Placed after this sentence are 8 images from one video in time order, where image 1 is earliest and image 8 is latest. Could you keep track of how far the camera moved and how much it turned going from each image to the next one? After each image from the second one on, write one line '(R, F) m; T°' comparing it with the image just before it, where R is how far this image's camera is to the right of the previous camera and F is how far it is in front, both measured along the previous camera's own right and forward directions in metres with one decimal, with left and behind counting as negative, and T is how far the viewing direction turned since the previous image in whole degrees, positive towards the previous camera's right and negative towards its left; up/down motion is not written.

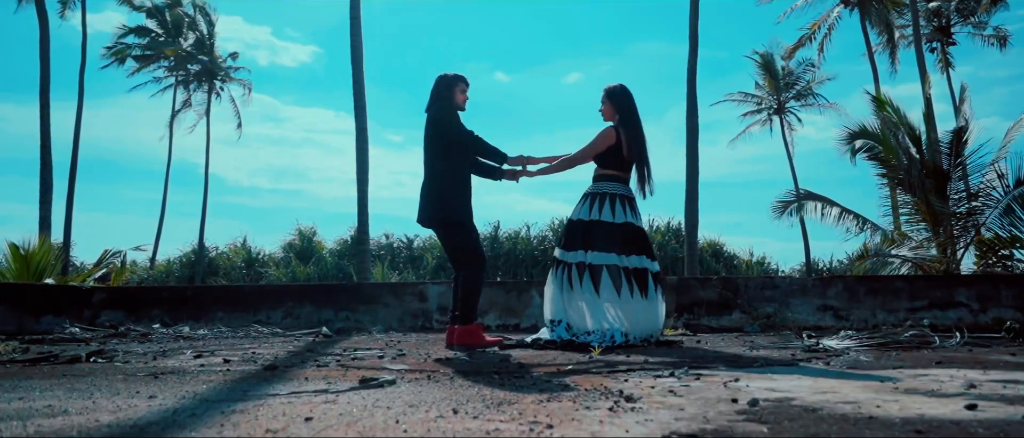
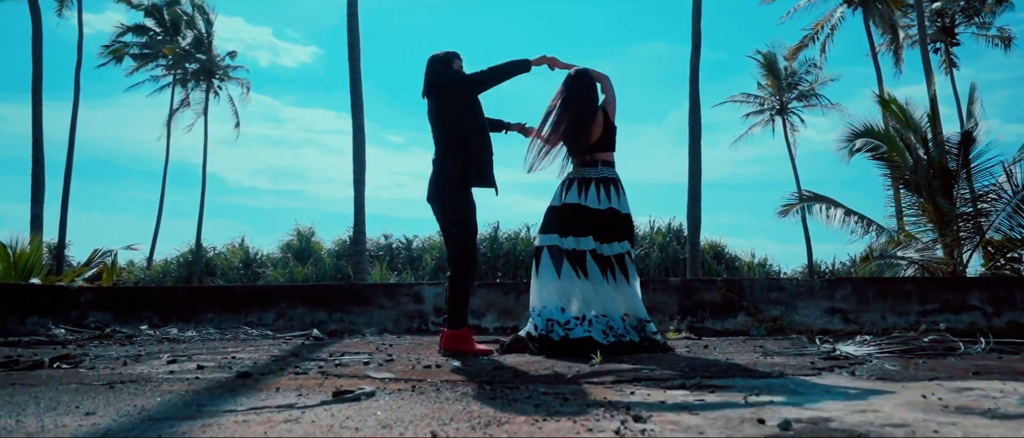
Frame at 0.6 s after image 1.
(0.0, +0.2) m; 0°
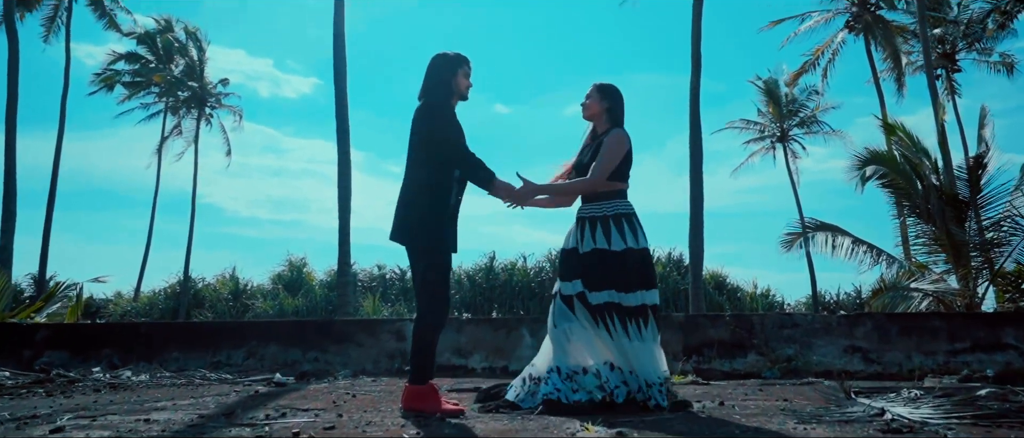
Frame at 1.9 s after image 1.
(+0.1, +0.7) m; 0°
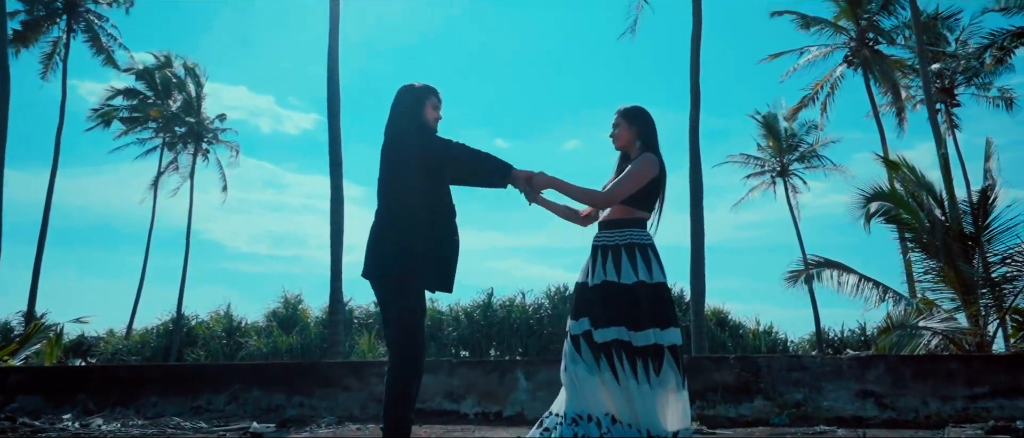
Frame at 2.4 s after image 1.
(+0.1, +0.3) m; 0°
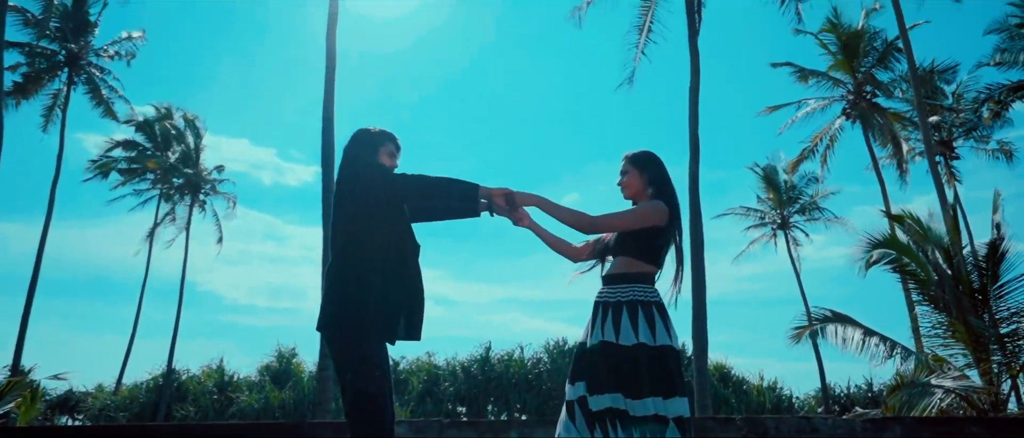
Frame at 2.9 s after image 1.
(+0.1, +0.3) m; 0°
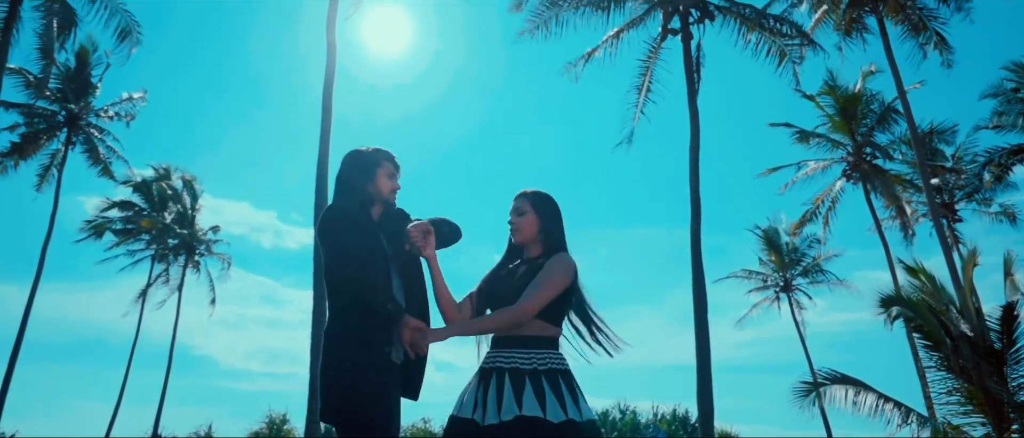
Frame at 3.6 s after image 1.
(0.0, +0.4) m; 0°
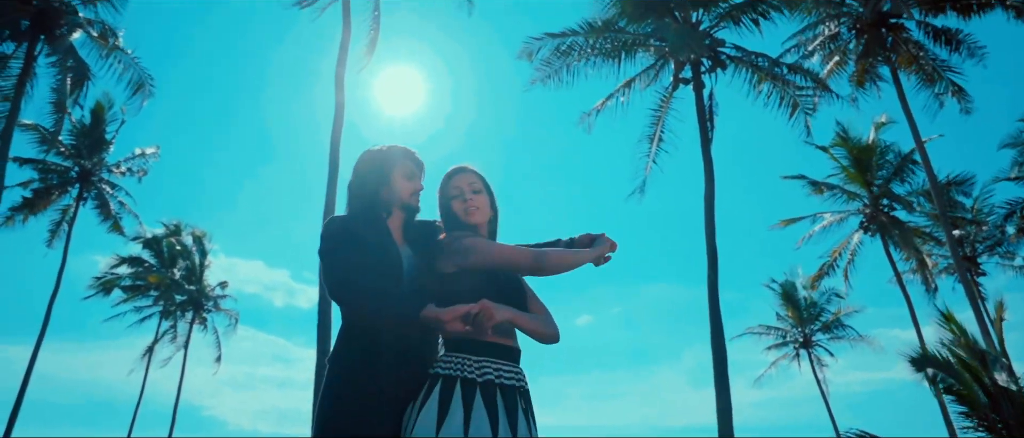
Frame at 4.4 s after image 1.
(0.0, +0.4) m; -1°
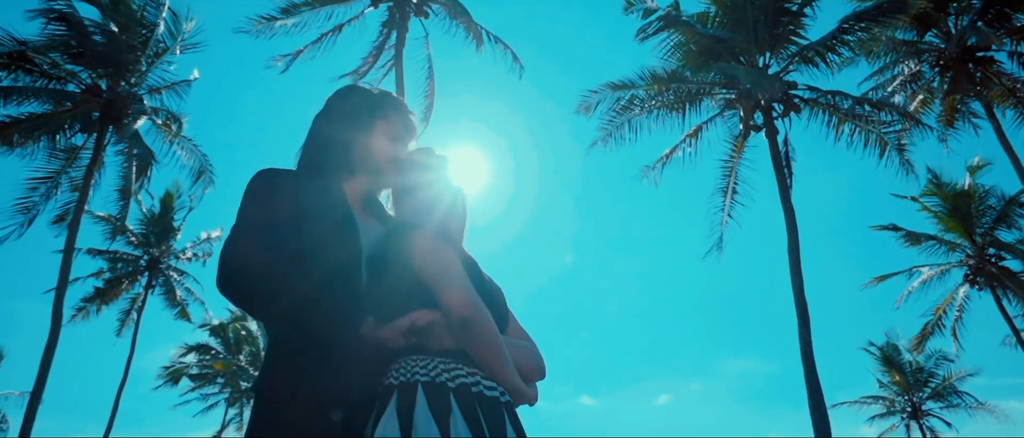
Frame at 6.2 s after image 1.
(0.0, +1.0) m; -5°
